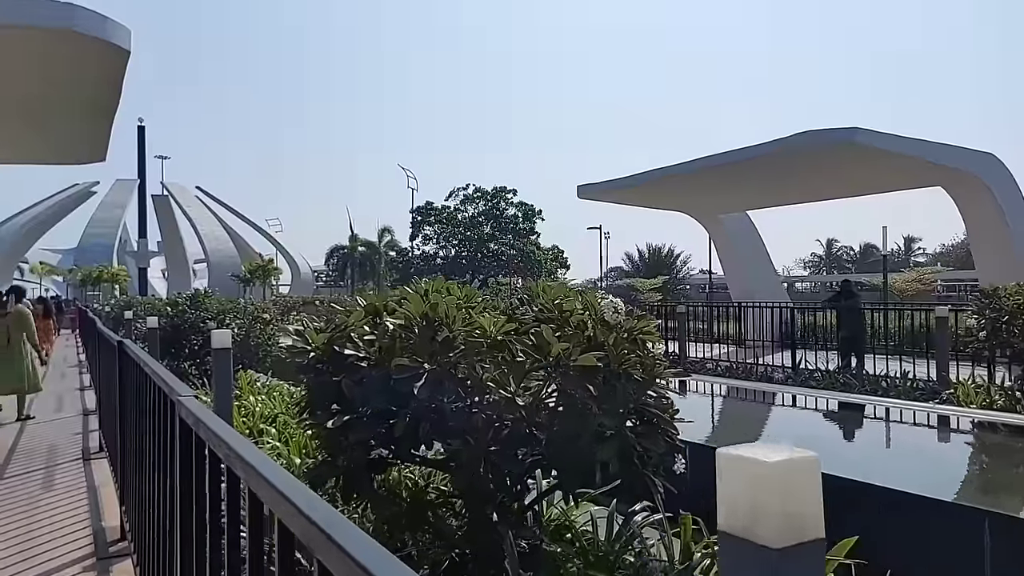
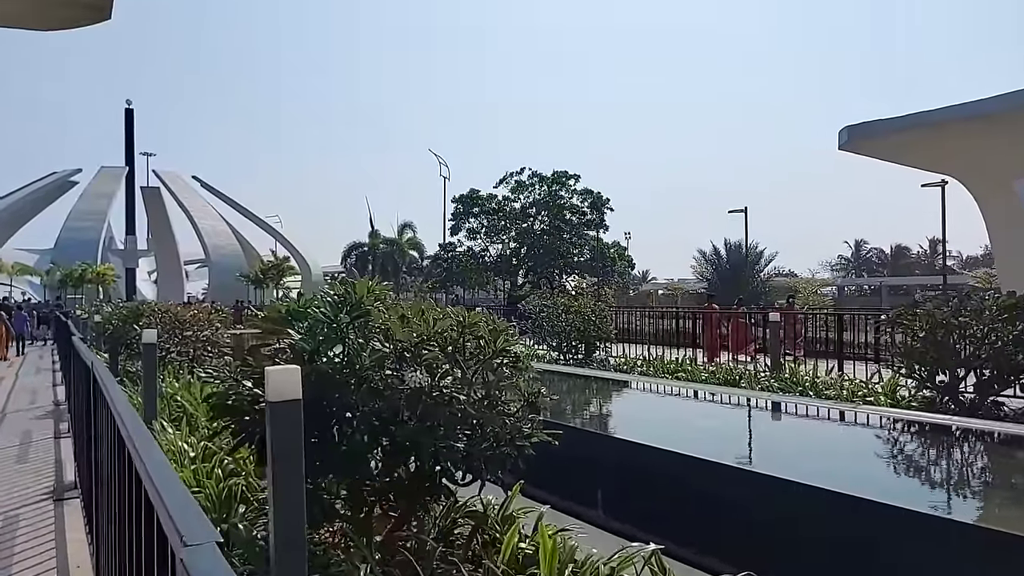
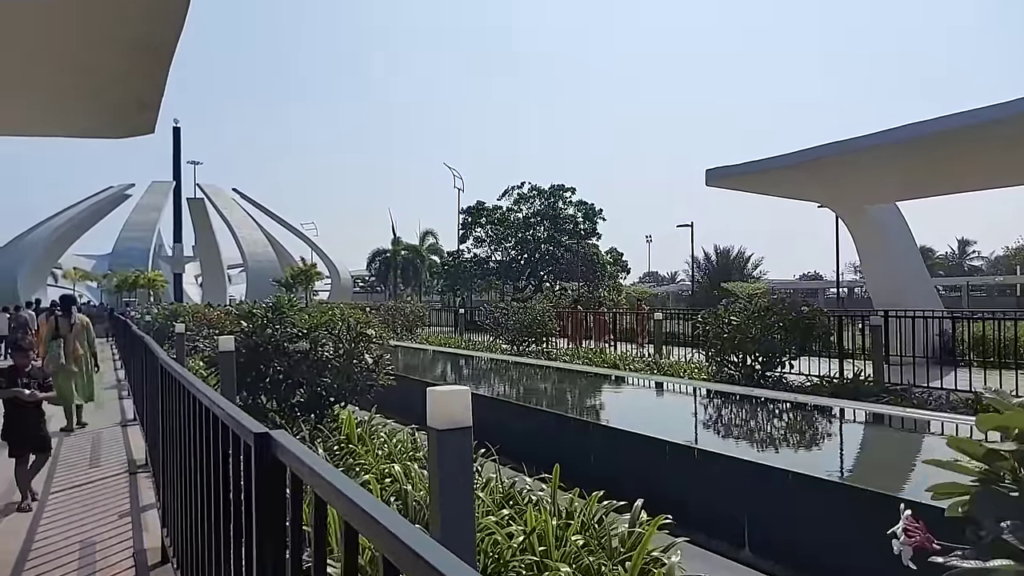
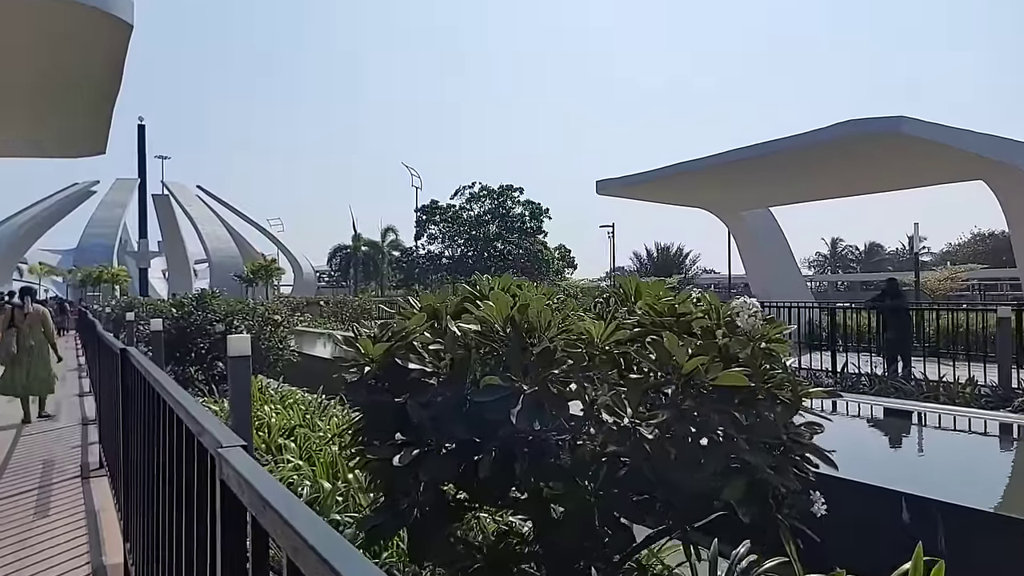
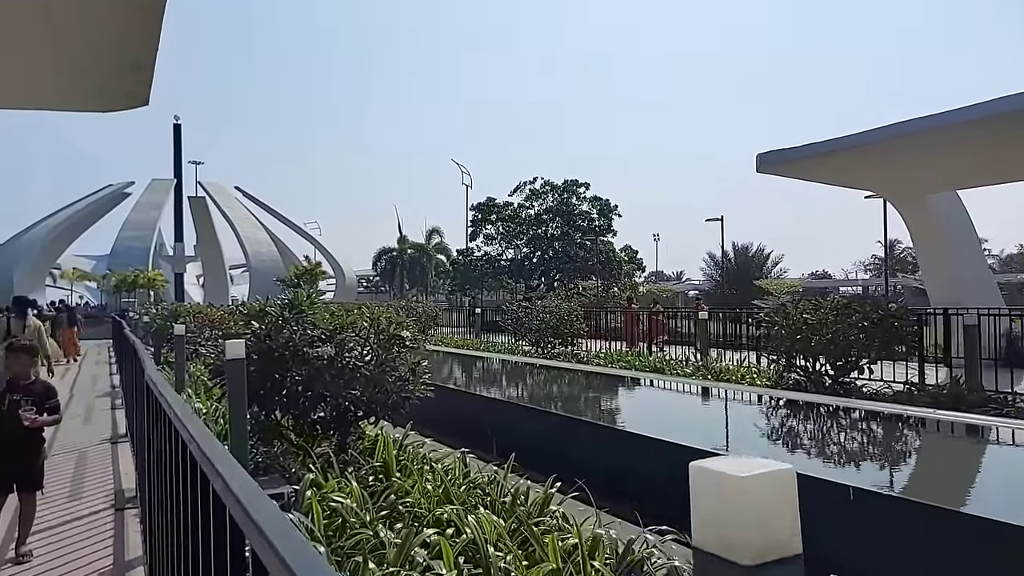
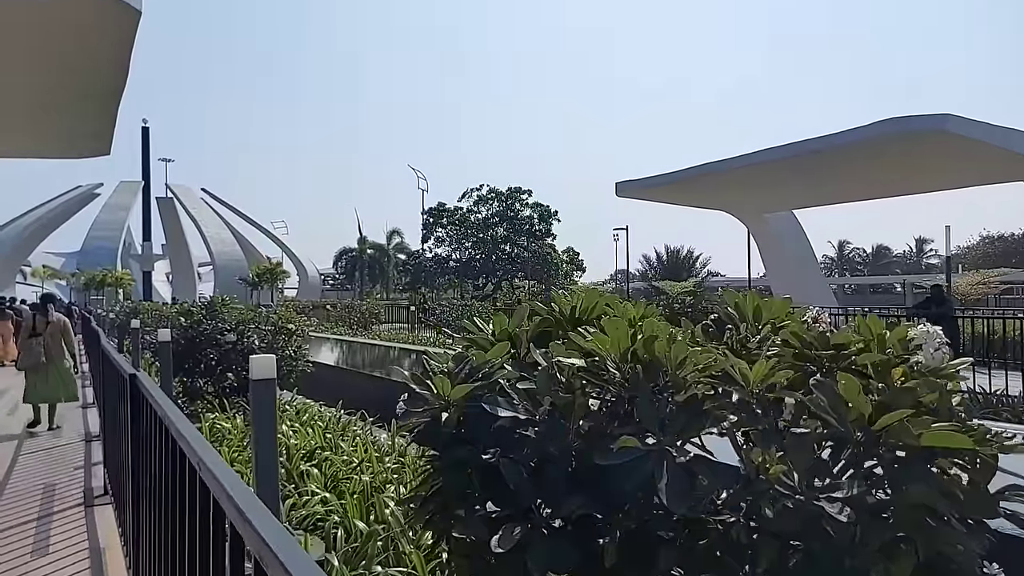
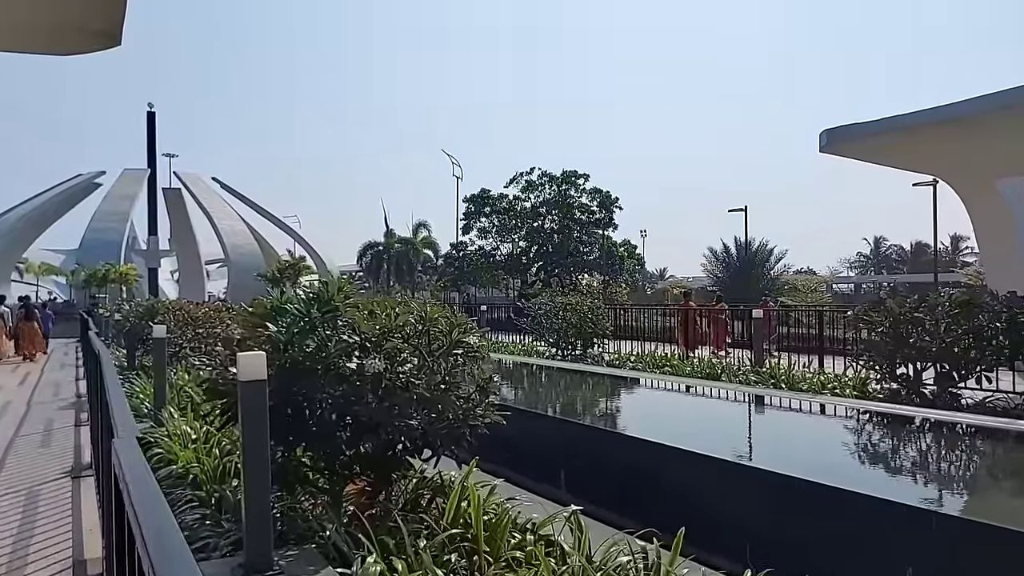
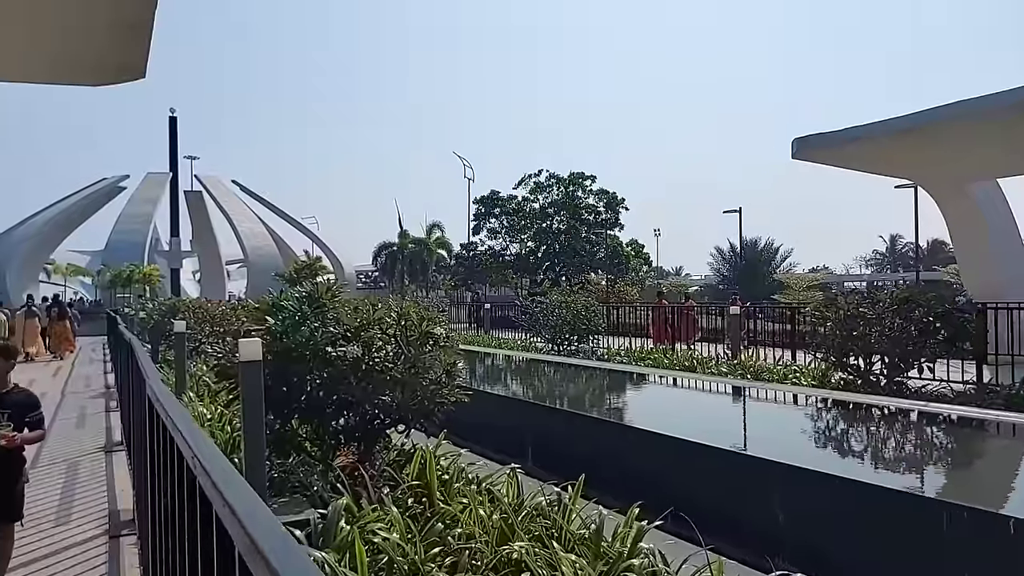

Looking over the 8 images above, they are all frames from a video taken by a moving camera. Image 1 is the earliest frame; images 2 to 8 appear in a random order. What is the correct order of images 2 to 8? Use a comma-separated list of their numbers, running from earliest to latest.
4, 6, 3, 5, 8, 7, 2
